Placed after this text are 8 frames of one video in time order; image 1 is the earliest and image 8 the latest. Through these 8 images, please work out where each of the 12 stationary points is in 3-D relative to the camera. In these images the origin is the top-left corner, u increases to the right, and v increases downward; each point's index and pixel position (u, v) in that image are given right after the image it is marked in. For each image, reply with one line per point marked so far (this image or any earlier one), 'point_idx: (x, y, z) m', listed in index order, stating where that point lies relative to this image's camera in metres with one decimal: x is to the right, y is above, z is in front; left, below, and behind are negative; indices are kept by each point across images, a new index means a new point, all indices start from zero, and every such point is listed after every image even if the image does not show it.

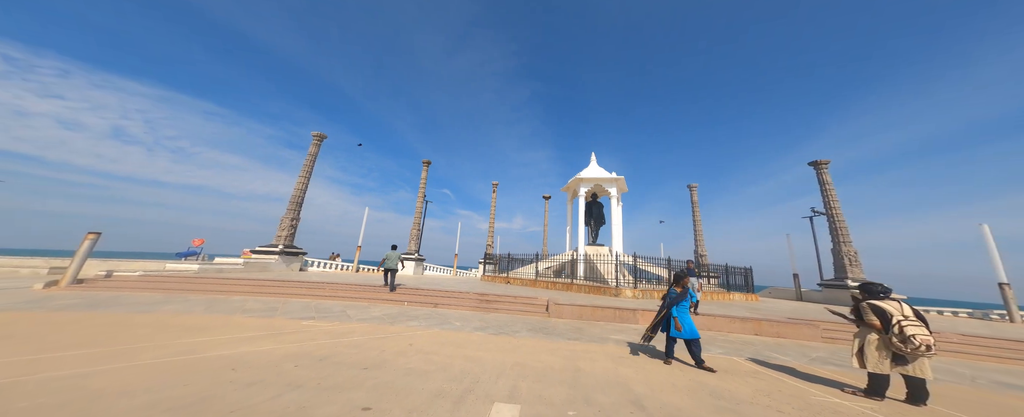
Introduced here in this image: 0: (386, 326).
0: (-2.6, -2.4, +5.7) m
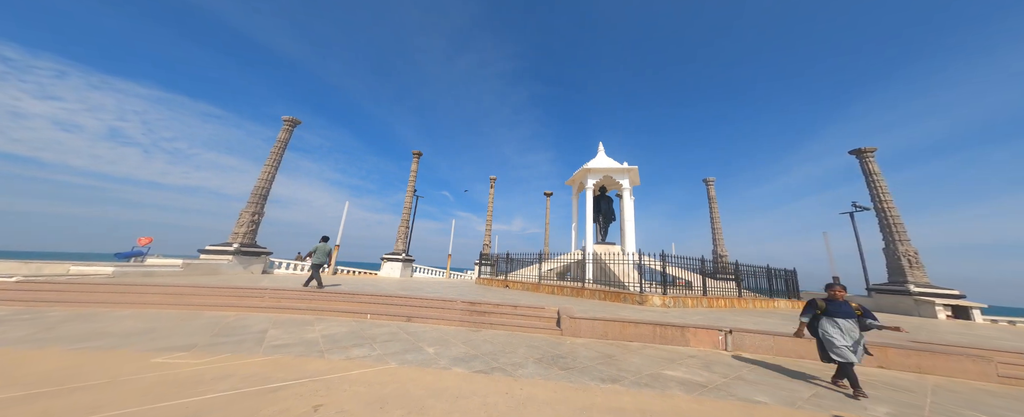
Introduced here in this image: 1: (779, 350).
0: (-2.6, -2.0, +3.6) m
1: (+4.8, -2.6, +4.9) m
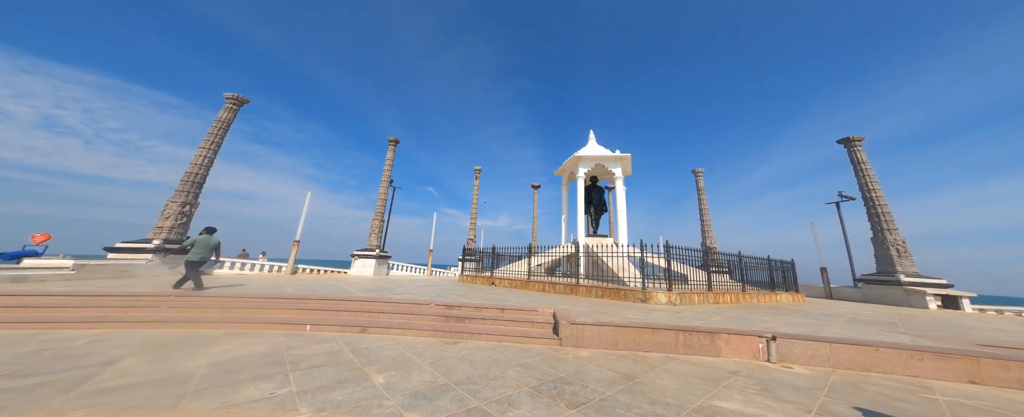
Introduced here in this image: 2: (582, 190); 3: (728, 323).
0: (-2.7, -1.6, +2.1) m
1: (+4.6, -2.2, +3.9) m
2: (+4.8, +1.3, +17.2) m
3: (+4.2, -2.2, +5.3) m
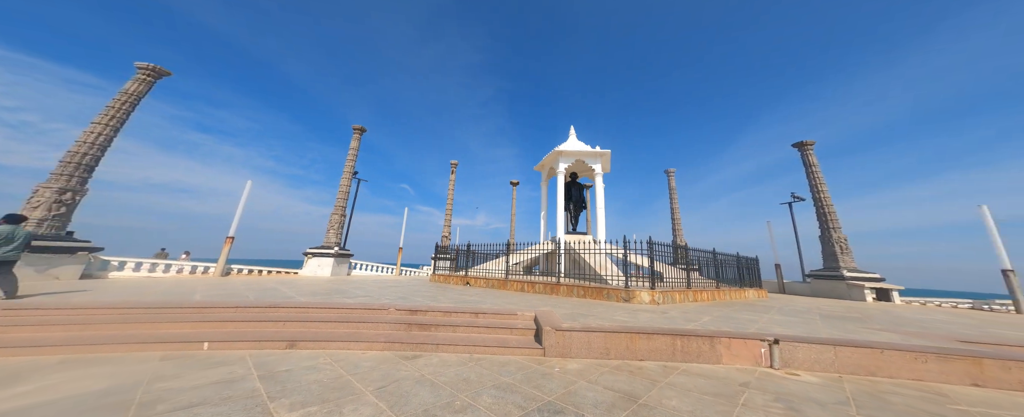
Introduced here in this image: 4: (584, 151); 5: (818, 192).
0: (-2.8, -1.4, +1.1) m
1: (+4.4, -2.1, +3.6) m
2: (+3.3, +1.5, +16.9) m
3: (+3.8, -2.1, +5.0) m
4: (+4.5, +3.5, +16.5) m
5: (+18.7, +1.0, +16.7) m
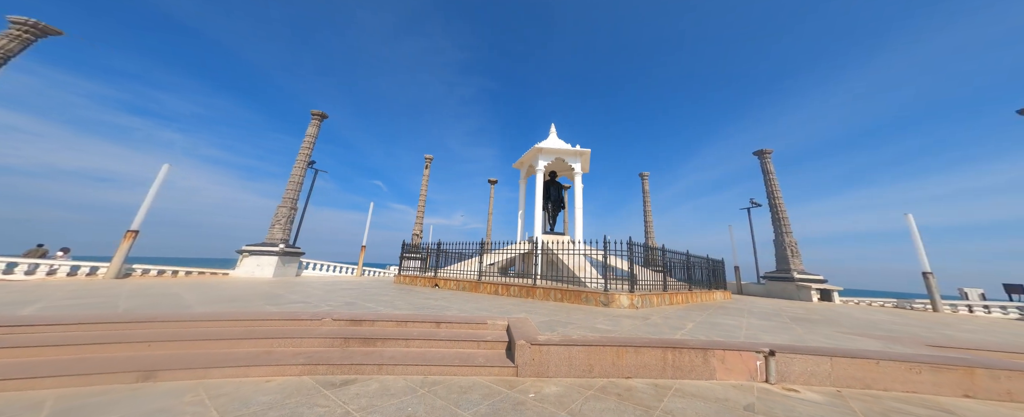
0: (-2.8, -1.2, +0.1) m
1: (+4.0, -2.1, +3.3) m
2: (+1.7, +1.5, +16.4) m
3: (+3.3, -2.1, +4.7) m
4: (+2.9, +3.5, +16.1) m
5: (+17.0, +0.6, +17.8) m
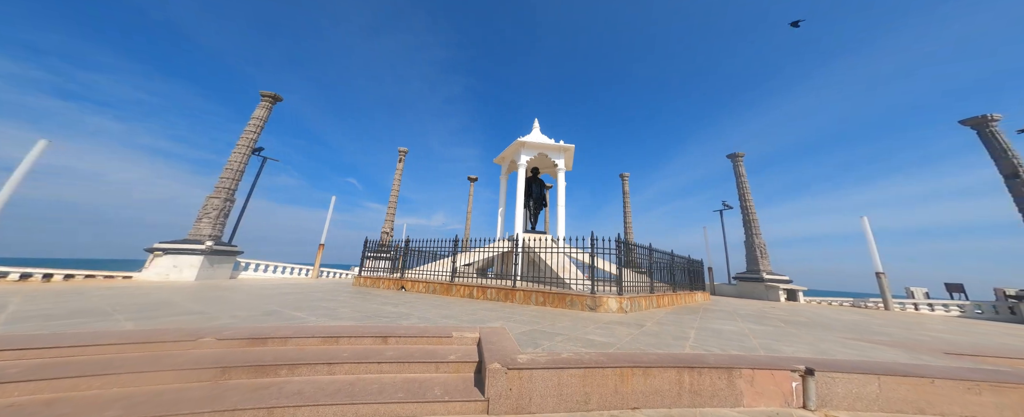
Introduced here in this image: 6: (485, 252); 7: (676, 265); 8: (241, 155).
0: (-2.8, -0.9, -1.1) m
1: (+3.7, -1.9, +2.7) m
2: (+0.3, +1.7, +15.6) m
3: (+2.9, -1.9, +4.0) m
4: (+1.6, +3.6, +15.4) m
5: (+15.4, +0.5, +18.3) m
6: (-1.3, -1.8, +11.3) m
7: (+6.1, -2.1, +10.2) m
8: (-12.0, +2.3, +12.1) m
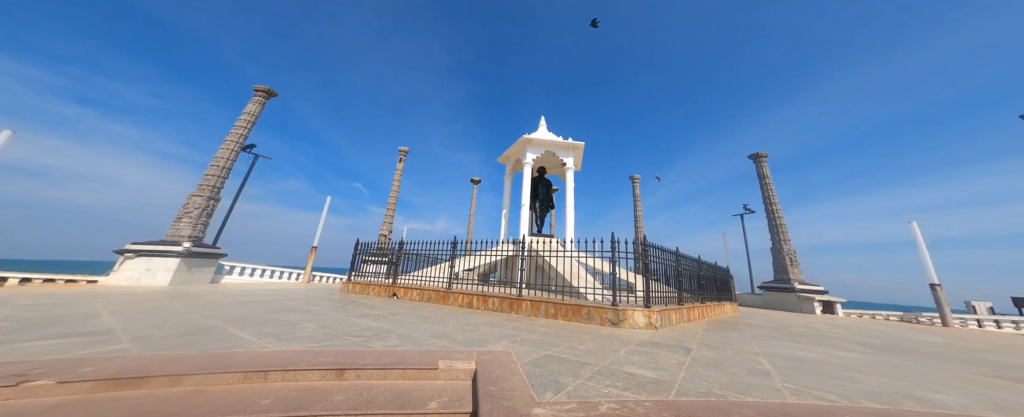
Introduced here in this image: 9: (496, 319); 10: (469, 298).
0: (-2.8, -0.6, -2.2) m
1: (+3.8, -1.7, +1.5) m
2: (+0.6, +1.6, +14.5) m
3: (+3.0, -1.7, +2.8) m
4: (+2.0, +3.5, +14.4) m
5: (+15.8, +0.3, +16.9) m
6: (-1.1, -1.8, +10.2) m
7: (+6.3, -2.1, +8.9) m
8: (-11.7, +2.4, +11.3) m
9: (-0.4, -2.4, +6.1) m
10: (-1.3, -2.5, +7.8) m
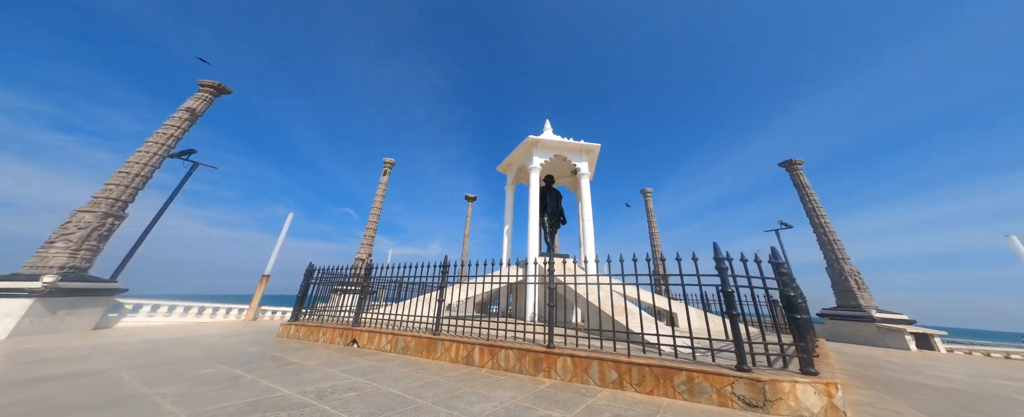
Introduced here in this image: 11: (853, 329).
0: (-2.2, +0.4, -4.9) m
1: (+4.3, -1.0, -1.3) m
2: (+1.0, +1.0, +11.9) m
3: (+3.5, -1.2, 0.0) m
4: (+2.3, +3.0, +12.0) m
5: (+16.1, -0.3, +14.4) m
6: (-0.7, -2.0, +7.3) m
7: (+6.7, -2.1, +6.1) m
8: (-11.4, +1.9, +8.6) m
9: (+0.1, -2.2, +3.2) m
10: (-0.9, -2.5, +4.9) m
11: (+15.2, -5.3, +12.2) m
